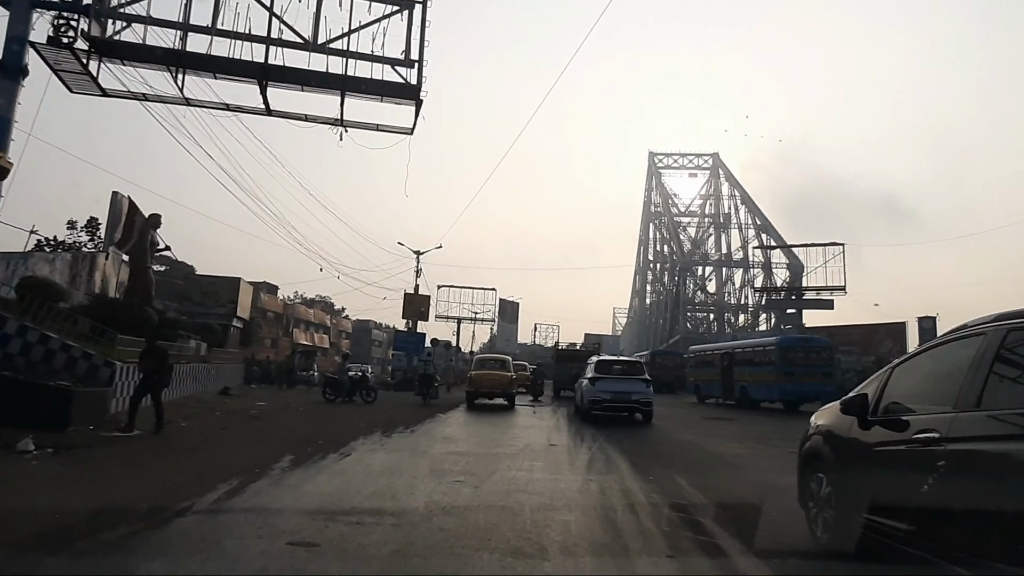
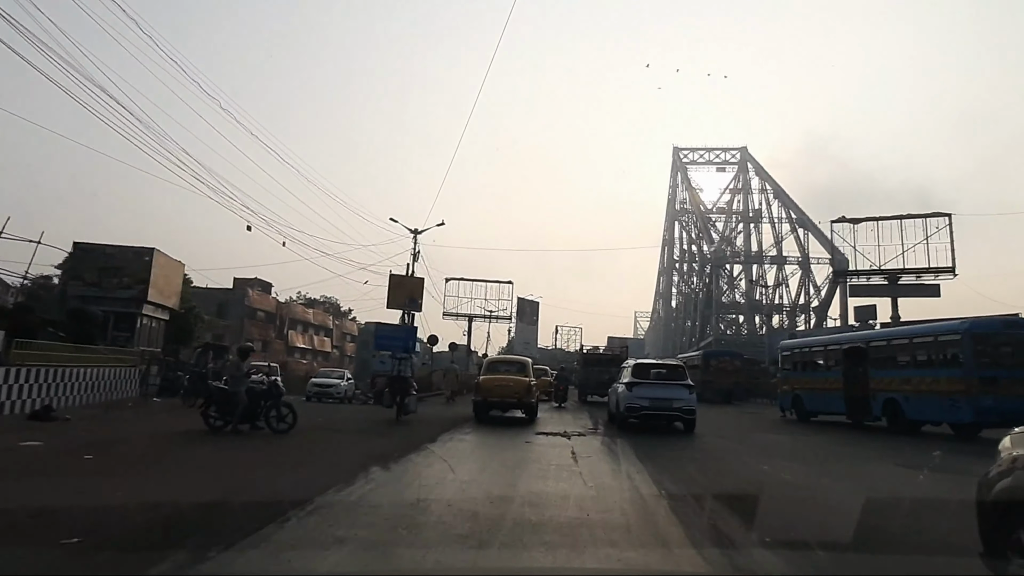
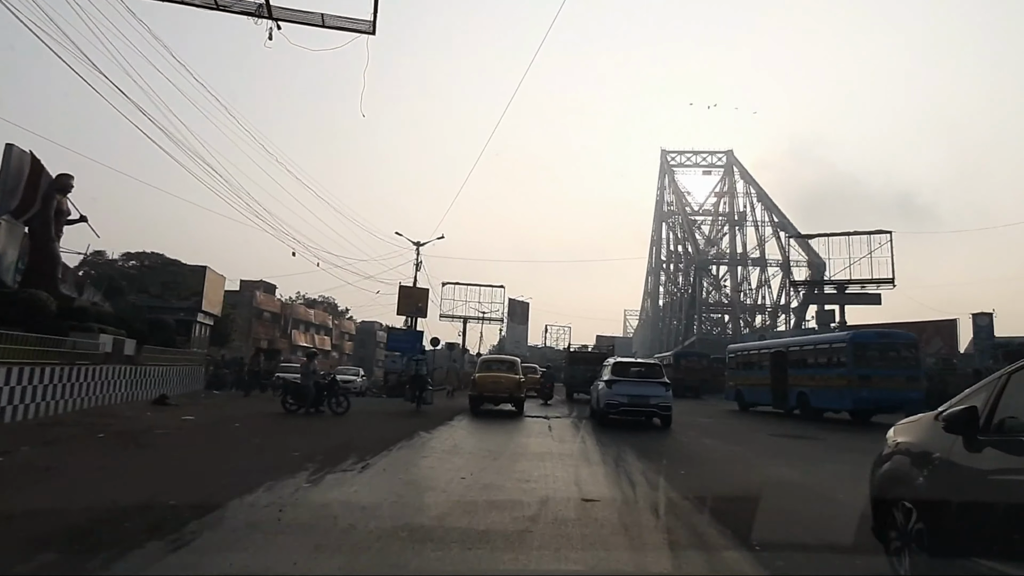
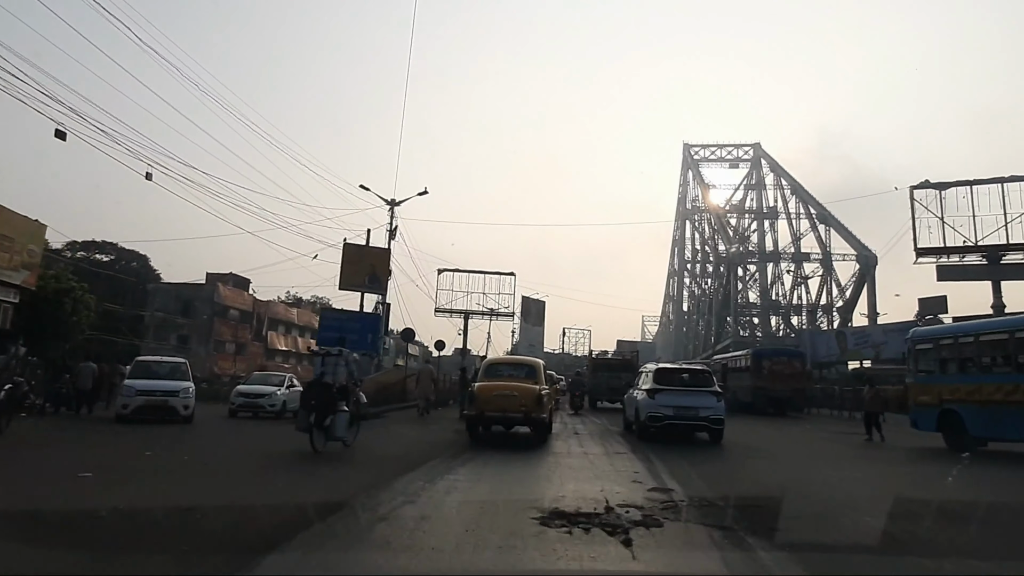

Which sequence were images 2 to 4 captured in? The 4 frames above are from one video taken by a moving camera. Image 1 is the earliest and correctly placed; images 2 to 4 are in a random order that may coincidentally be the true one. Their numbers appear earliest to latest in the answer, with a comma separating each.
3, 2, 4
